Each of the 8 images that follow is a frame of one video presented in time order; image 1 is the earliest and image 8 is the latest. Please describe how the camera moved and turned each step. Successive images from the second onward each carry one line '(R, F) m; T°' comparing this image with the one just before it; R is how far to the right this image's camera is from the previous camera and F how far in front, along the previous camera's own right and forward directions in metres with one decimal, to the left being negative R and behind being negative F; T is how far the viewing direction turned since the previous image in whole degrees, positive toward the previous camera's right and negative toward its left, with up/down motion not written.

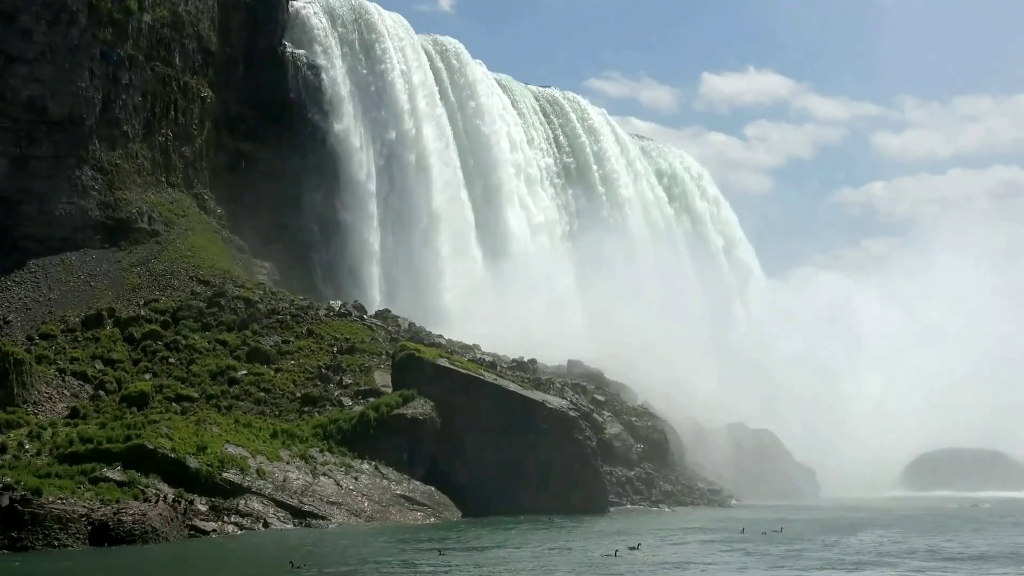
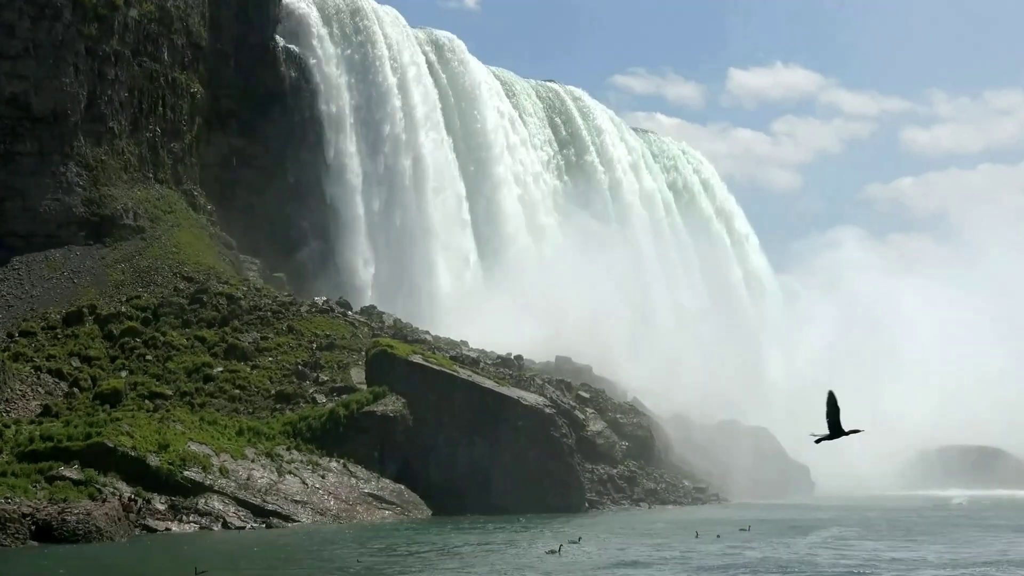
(+1.9, +0.9) m; -1°
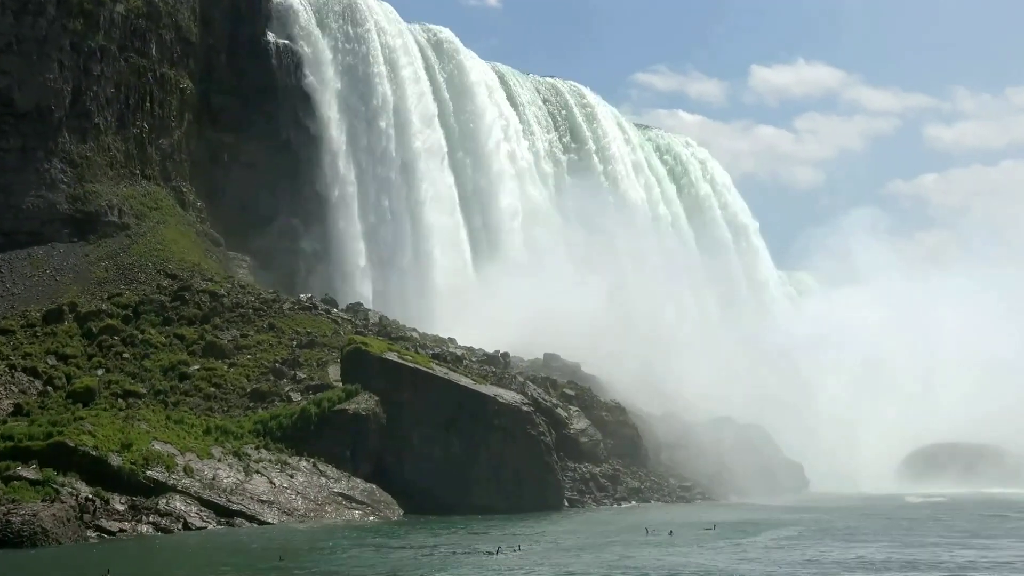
(+1.6, +1.0) m; -1°
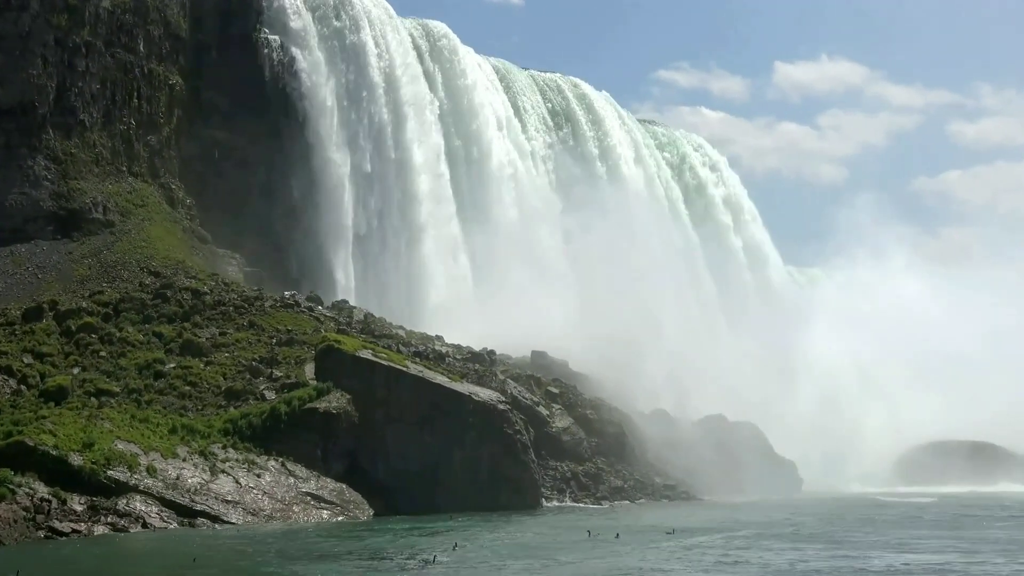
(+1.6, +0.9) m; -1°
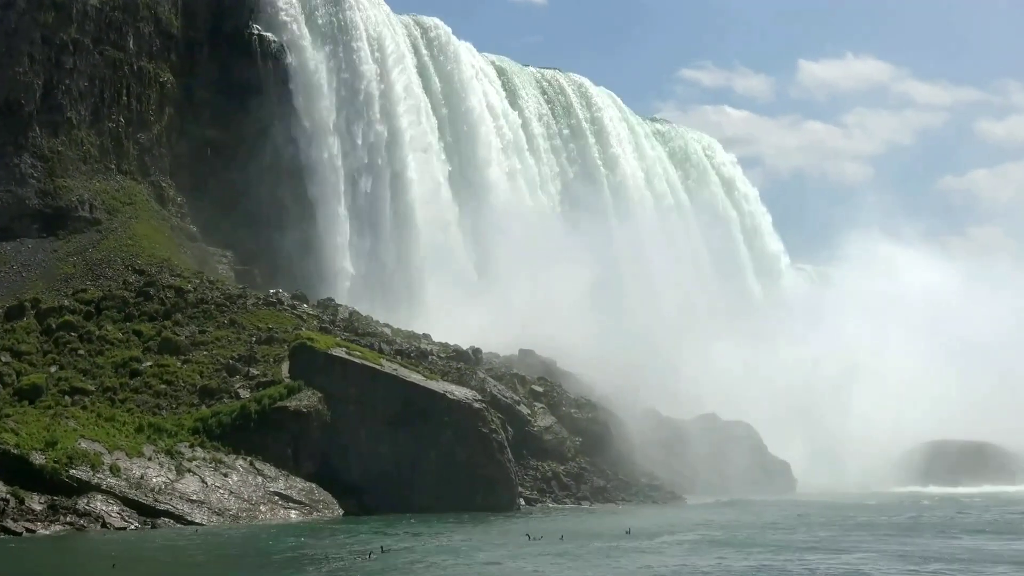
(+1.7, +0.7) m; -1°
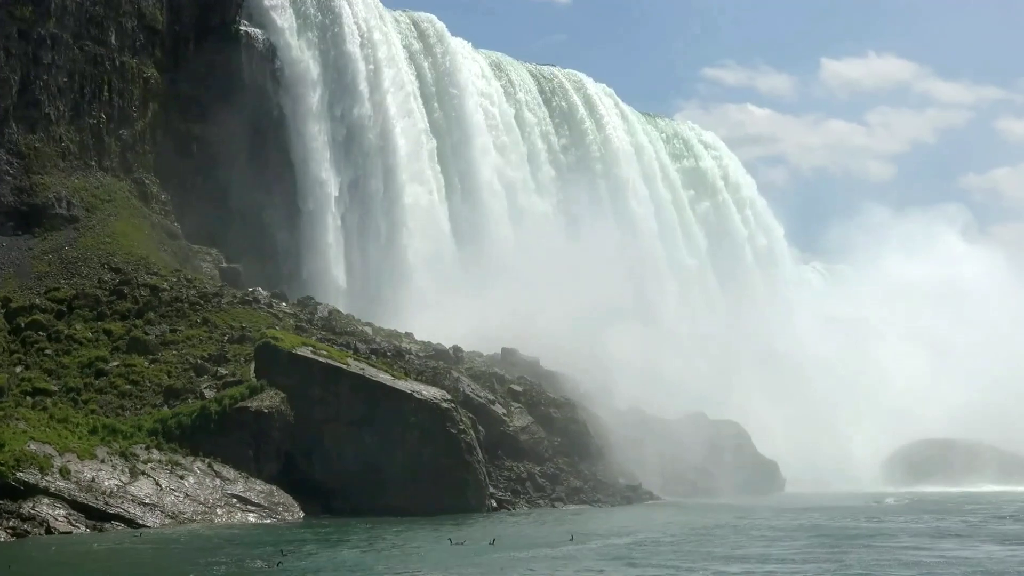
(+1.7, +1.4) m; -1°
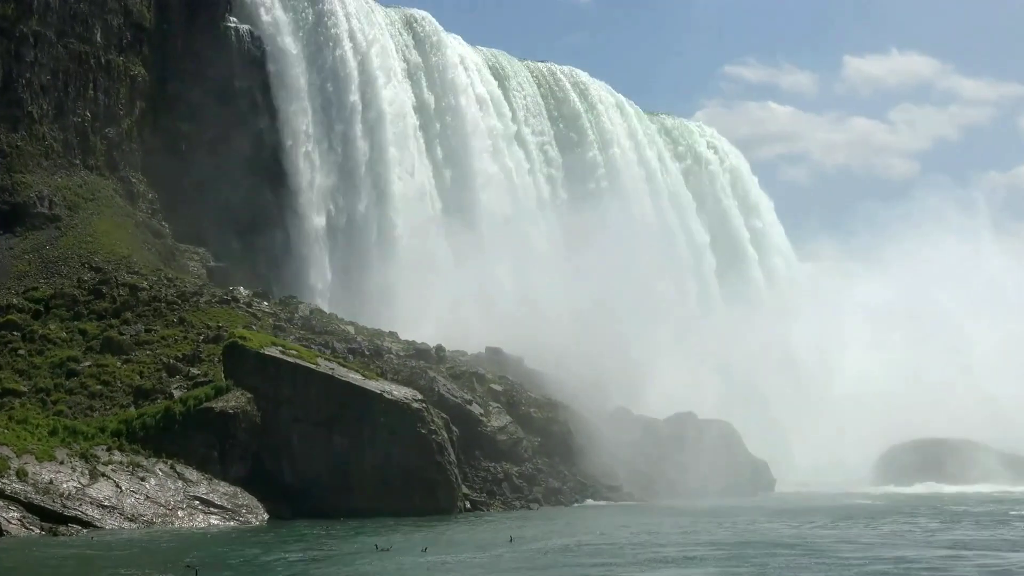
(+1.6, +0.8) m; -1°
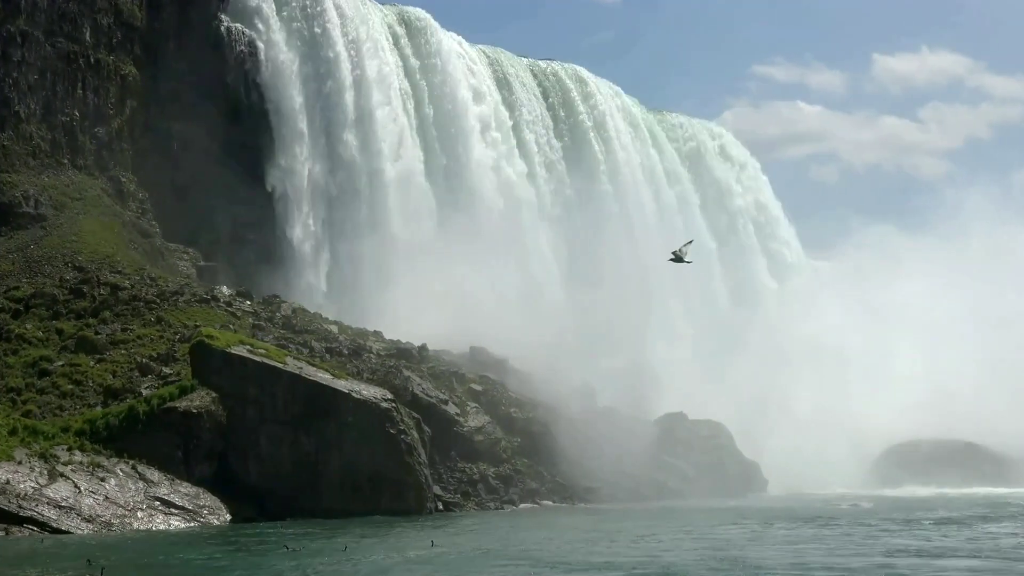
(+1.9, +0.7) m; -1°
